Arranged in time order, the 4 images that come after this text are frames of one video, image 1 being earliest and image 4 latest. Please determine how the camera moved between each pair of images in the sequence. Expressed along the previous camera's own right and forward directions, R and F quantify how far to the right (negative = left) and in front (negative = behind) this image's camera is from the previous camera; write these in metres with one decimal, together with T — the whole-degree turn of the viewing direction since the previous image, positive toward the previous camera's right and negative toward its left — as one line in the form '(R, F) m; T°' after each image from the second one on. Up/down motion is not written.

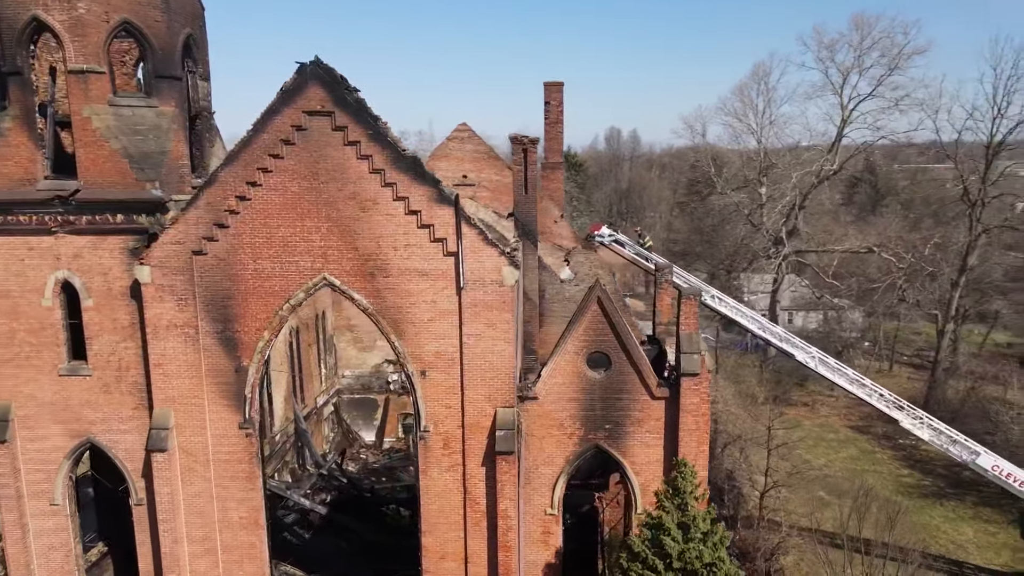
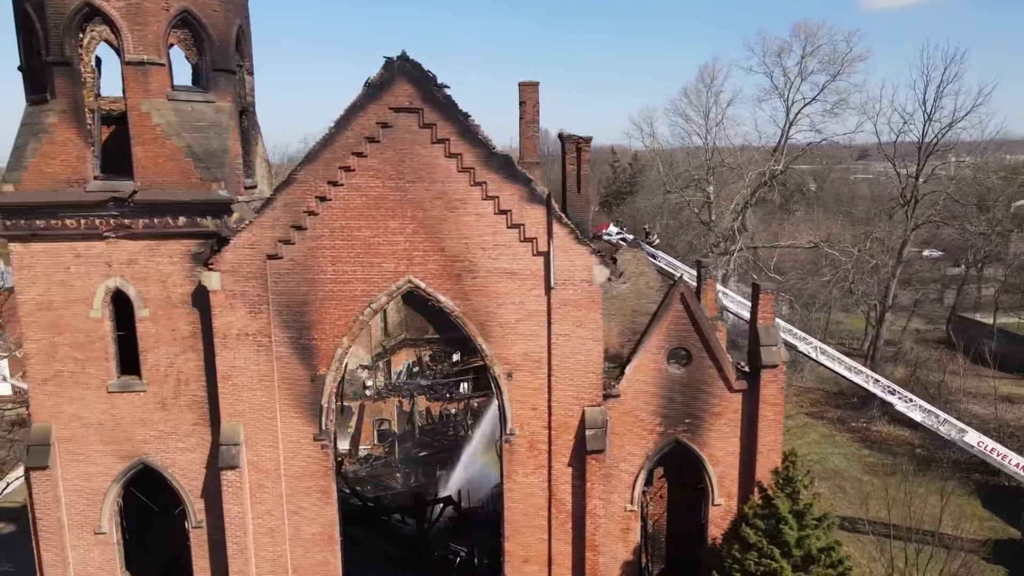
(-2.9, +0.3) m; +7°
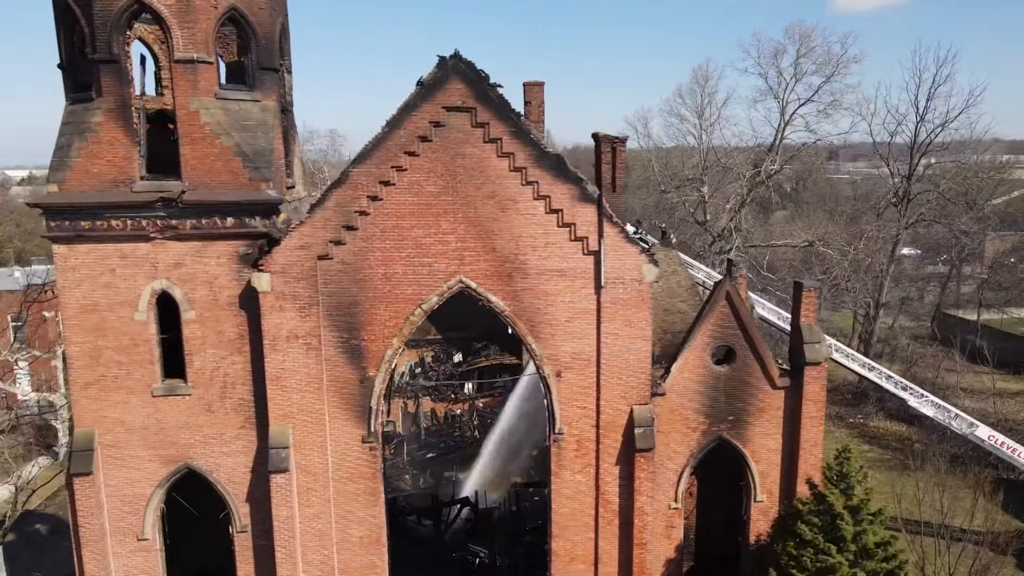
(-1.2, 0.0) m; +2°
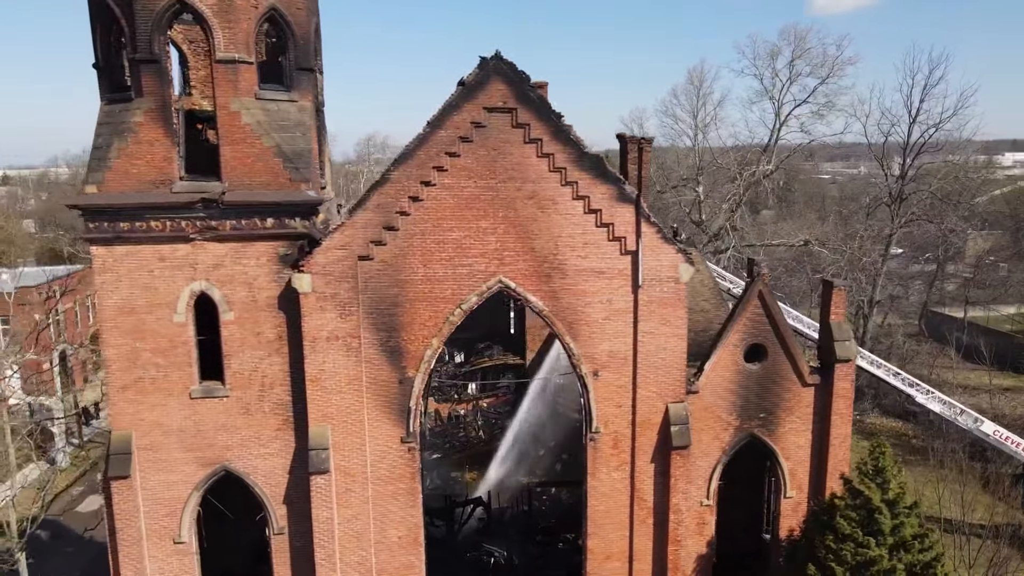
(-0.9, 0.0) m; +1°
